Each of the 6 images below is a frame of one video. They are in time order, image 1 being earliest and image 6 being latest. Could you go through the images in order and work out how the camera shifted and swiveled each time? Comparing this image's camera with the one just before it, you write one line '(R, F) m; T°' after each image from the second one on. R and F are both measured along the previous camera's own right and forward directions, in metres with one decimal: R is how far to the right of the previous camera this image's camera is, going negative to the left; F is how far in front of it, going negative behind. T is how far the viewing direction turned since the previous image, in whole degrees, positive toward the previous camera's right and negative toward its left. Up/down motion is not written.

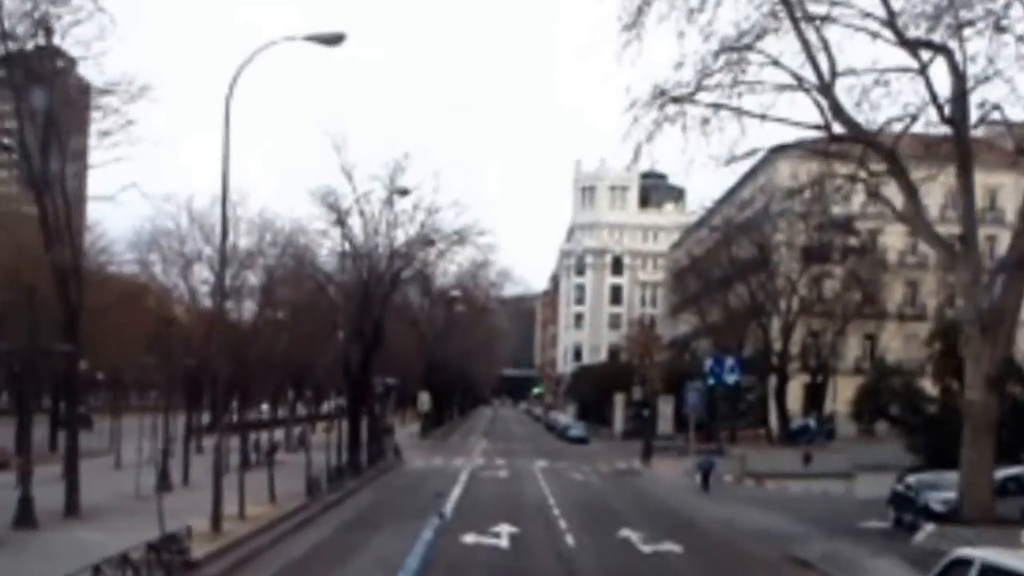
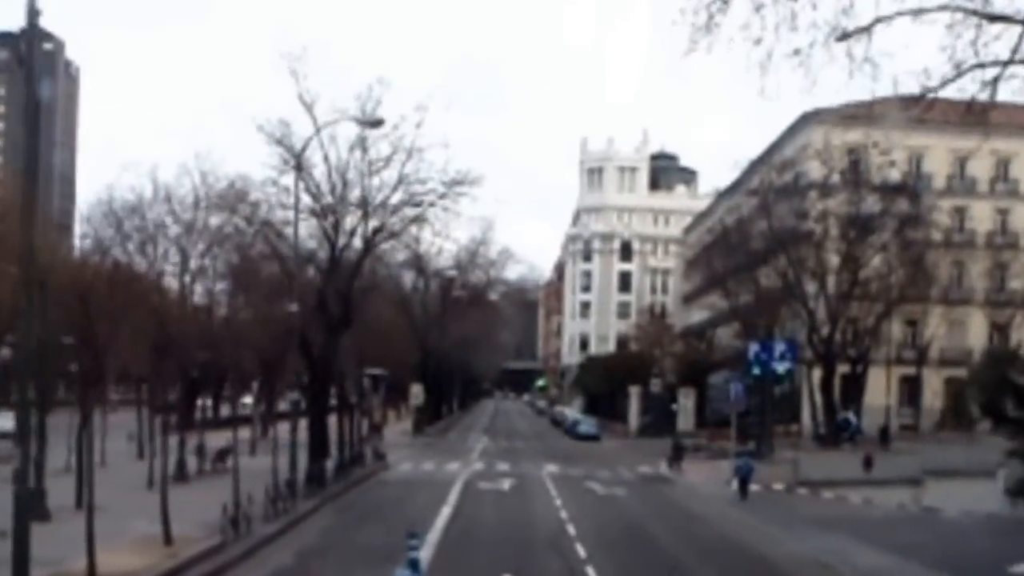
(0.0, +12.7) m; 0°
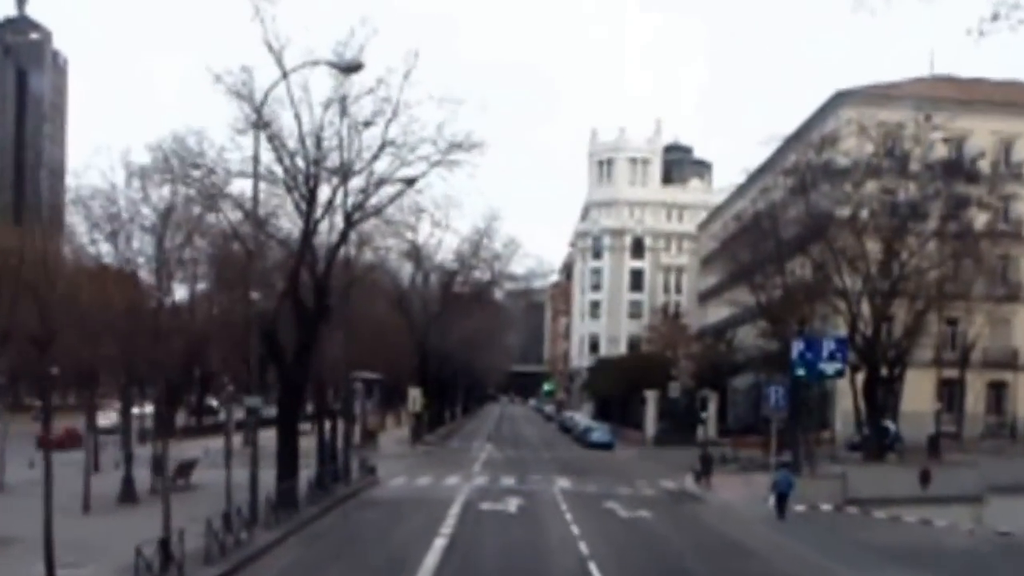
(0.0, +8.1) m; 0°
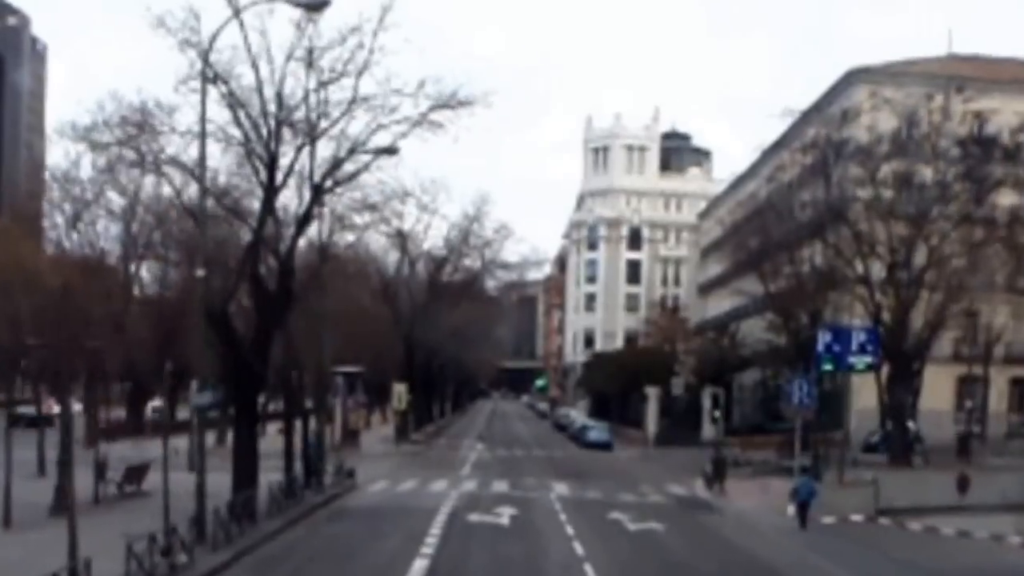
(0.0, +5.8) m; 0°
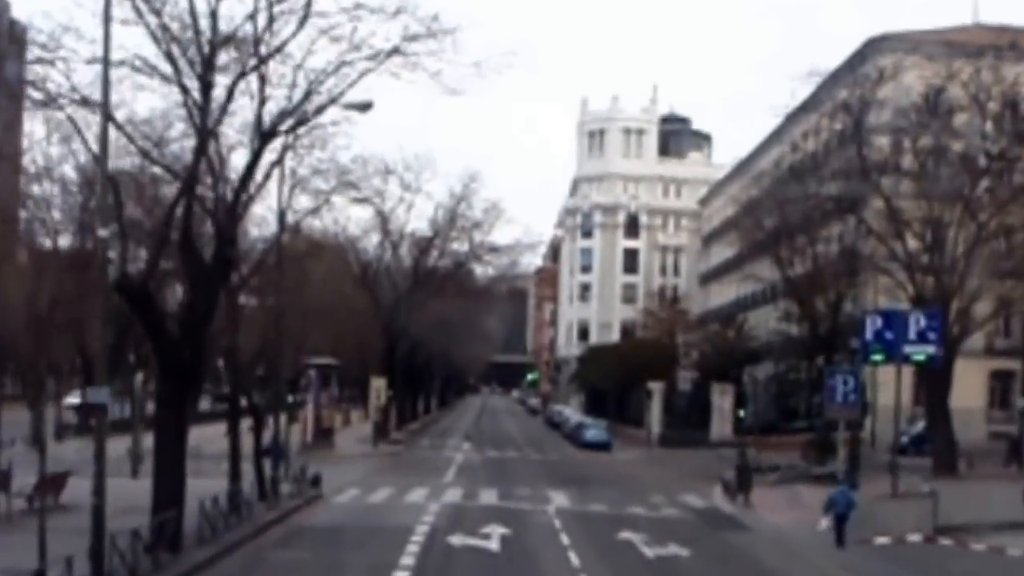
(0.0, +7.6) m; 0°
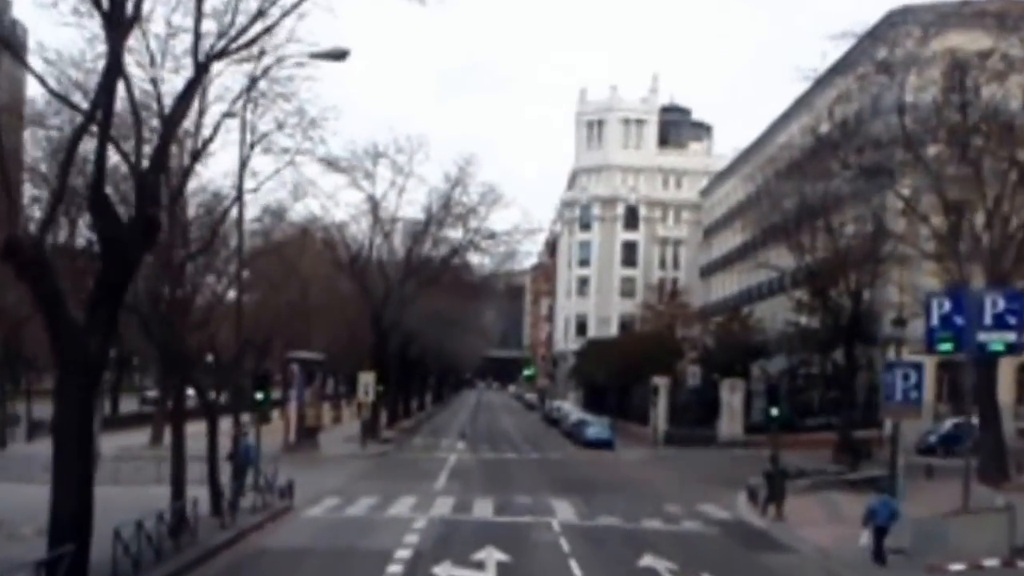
(0.0, +5.7) m; 0°
